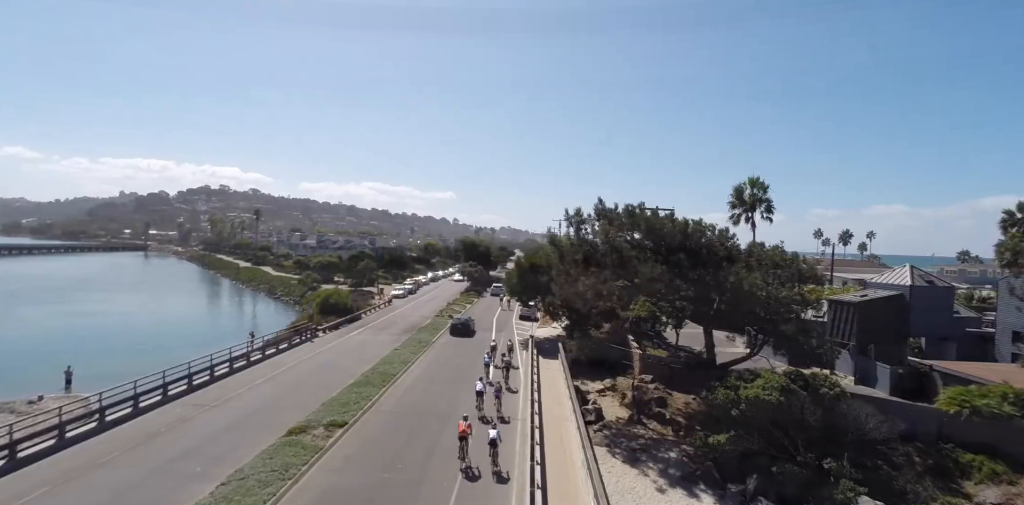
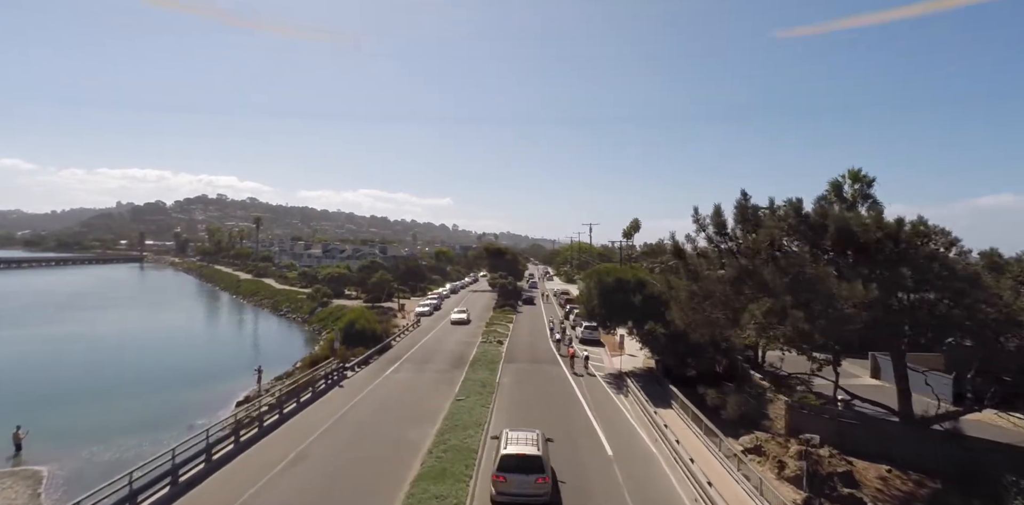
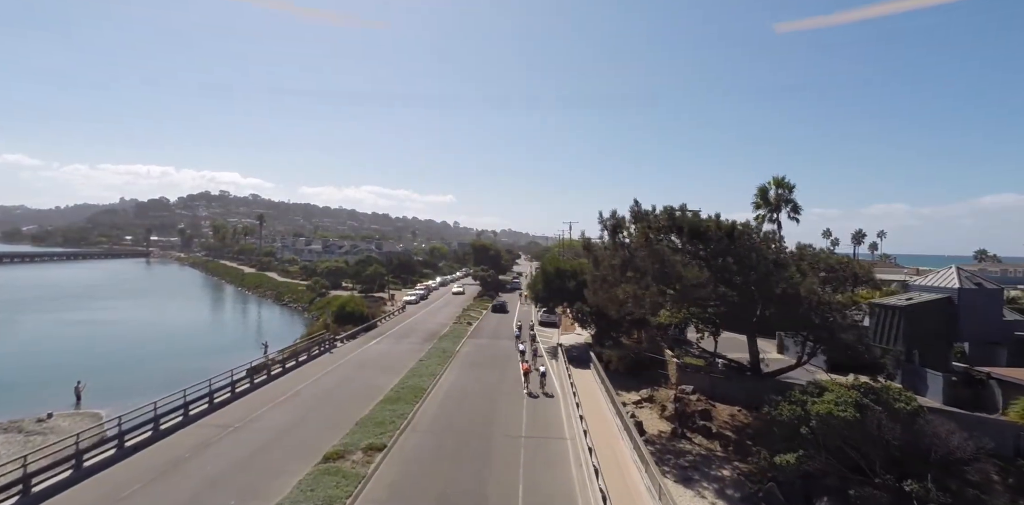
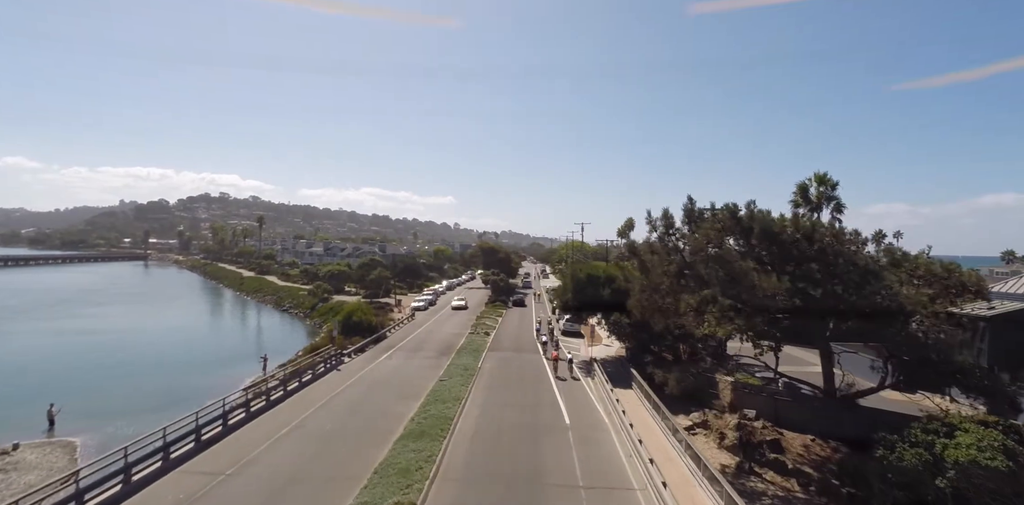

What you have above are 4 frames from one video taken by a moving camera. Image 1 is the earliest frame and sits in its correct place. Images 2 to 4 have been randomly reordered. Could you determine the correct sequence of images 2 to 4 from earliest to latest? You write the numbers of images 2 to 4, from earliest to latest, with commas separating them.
3, 4, 2
